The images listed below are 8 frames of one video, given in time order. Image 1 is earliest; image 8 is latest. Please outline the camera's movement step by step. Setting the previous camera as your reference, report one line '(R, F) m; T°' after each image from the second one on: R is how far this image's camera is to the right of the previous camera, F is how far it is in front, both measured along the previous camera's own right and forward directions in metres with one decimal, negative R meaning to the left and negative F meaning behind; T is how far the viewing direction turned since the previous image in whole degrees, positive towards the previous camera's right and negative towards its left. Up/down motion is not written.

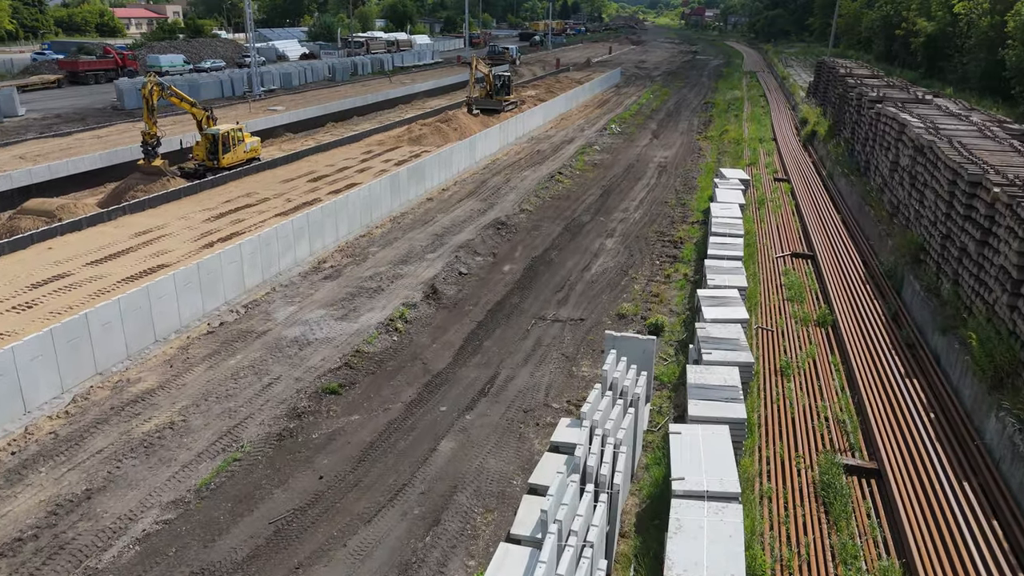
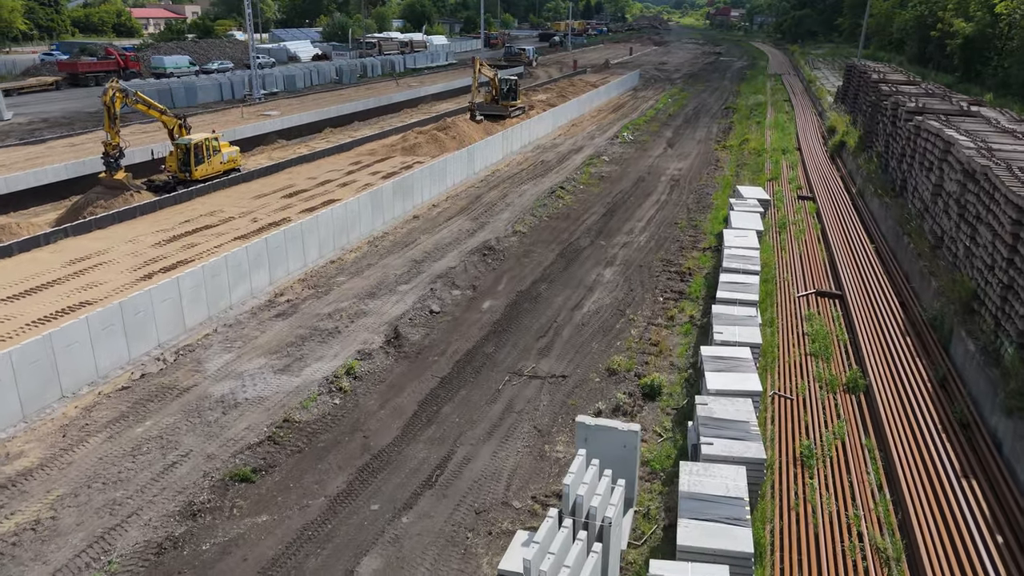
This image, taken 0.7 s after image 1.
(+0.8, +2.2) m; -2°
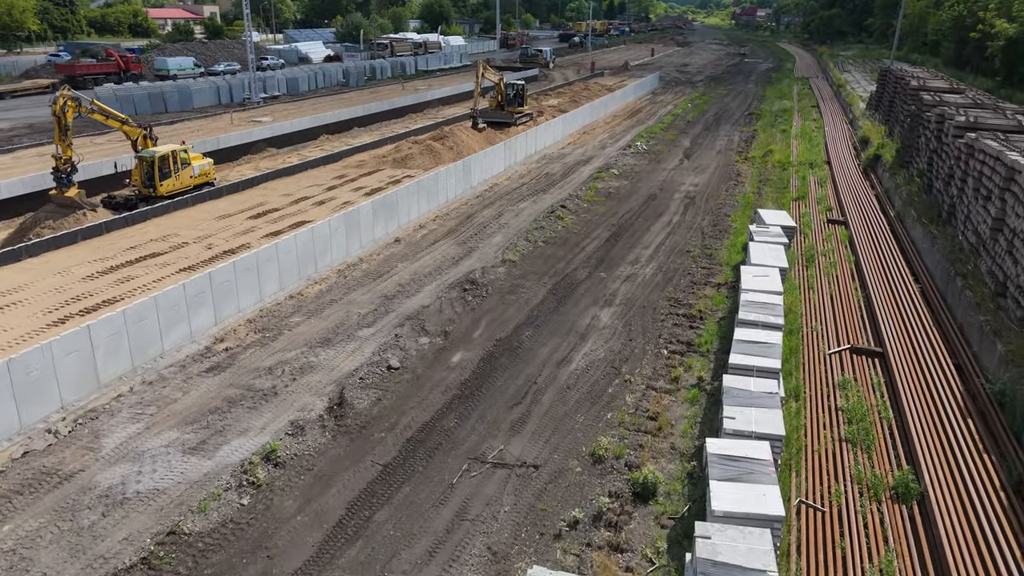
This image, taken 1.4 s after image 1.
(+0.8, +2.3) m; -2°
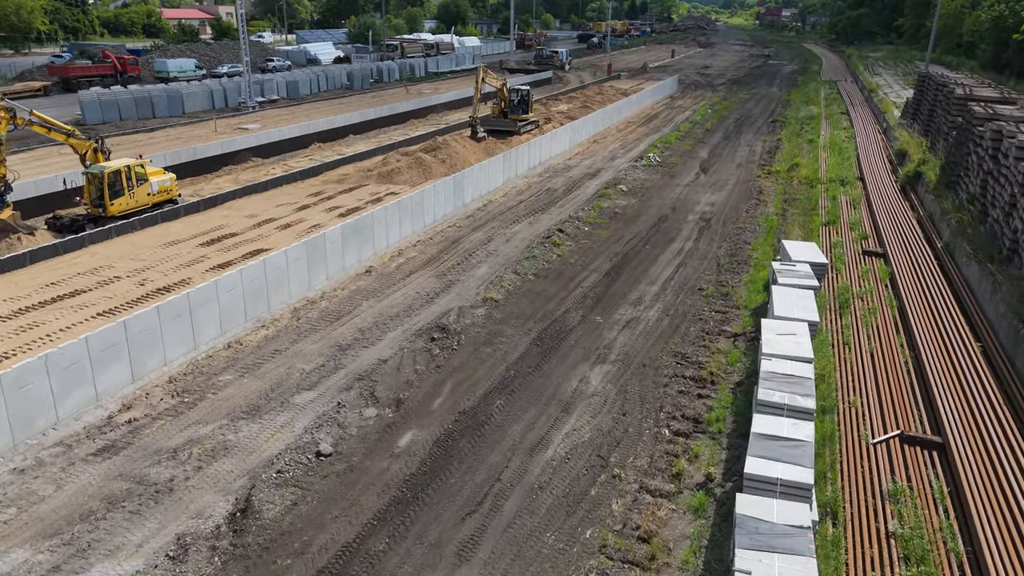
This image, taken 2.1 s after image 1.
(+0.8, +2.5) m; -2°
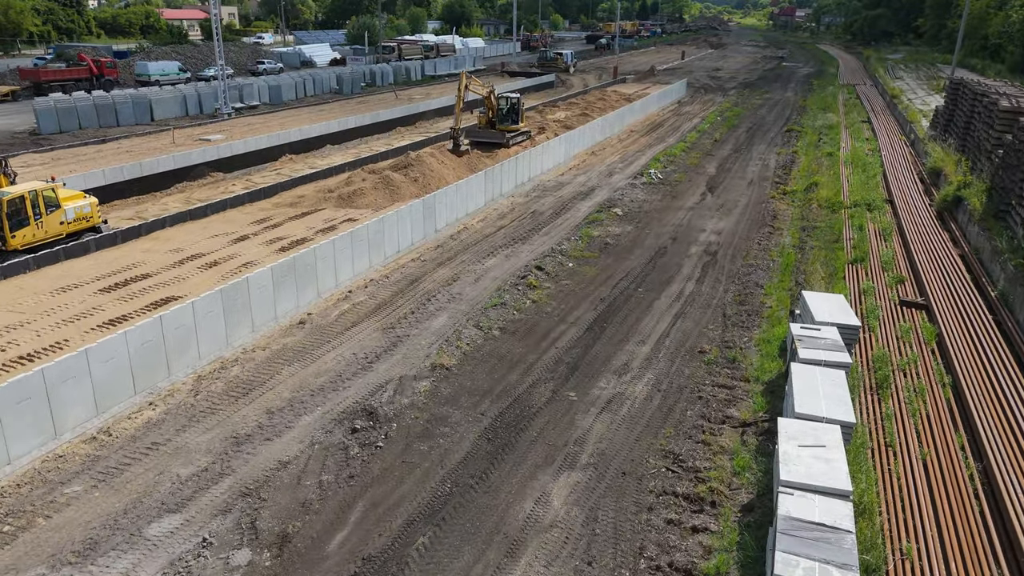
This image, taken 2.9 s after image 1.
(+0.9, +2.9) m; -1°
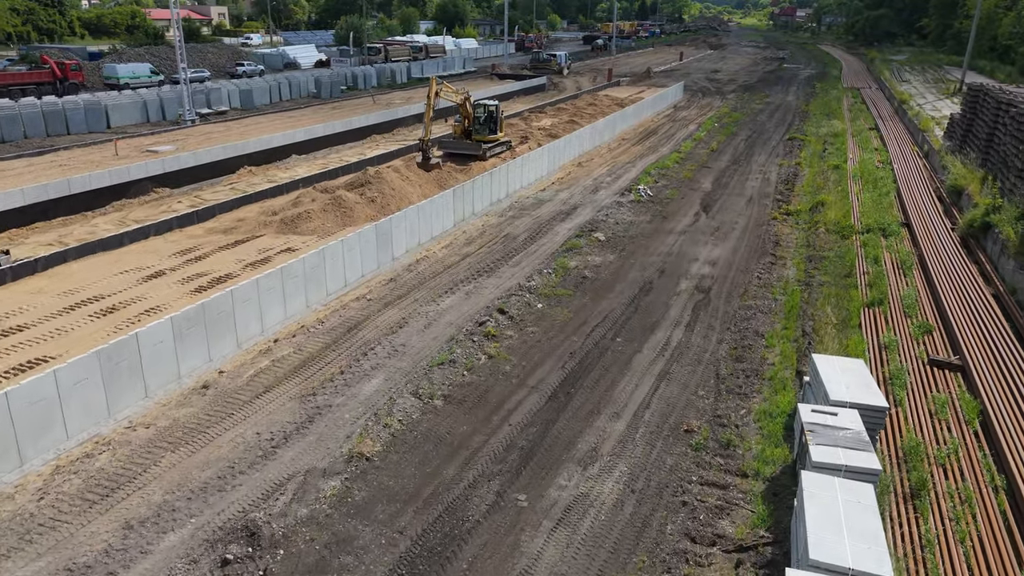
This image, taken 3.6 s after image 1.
(+0.8, +2.5) m; 0°
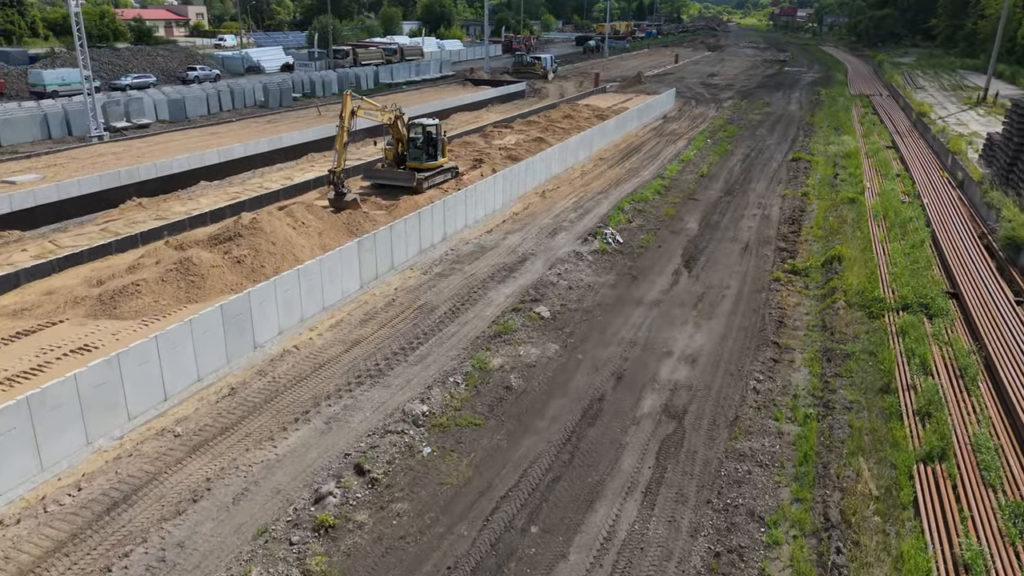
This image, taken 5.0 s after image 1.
(+1.7, +5.1) m; 0°
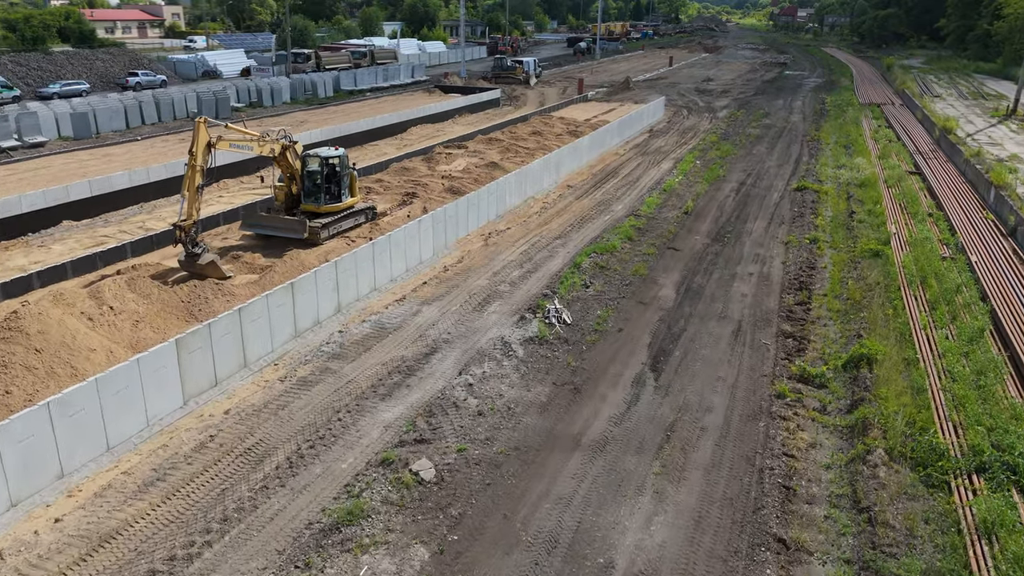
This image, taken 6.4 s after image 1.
(+1.8, +5.1) m; 0°
